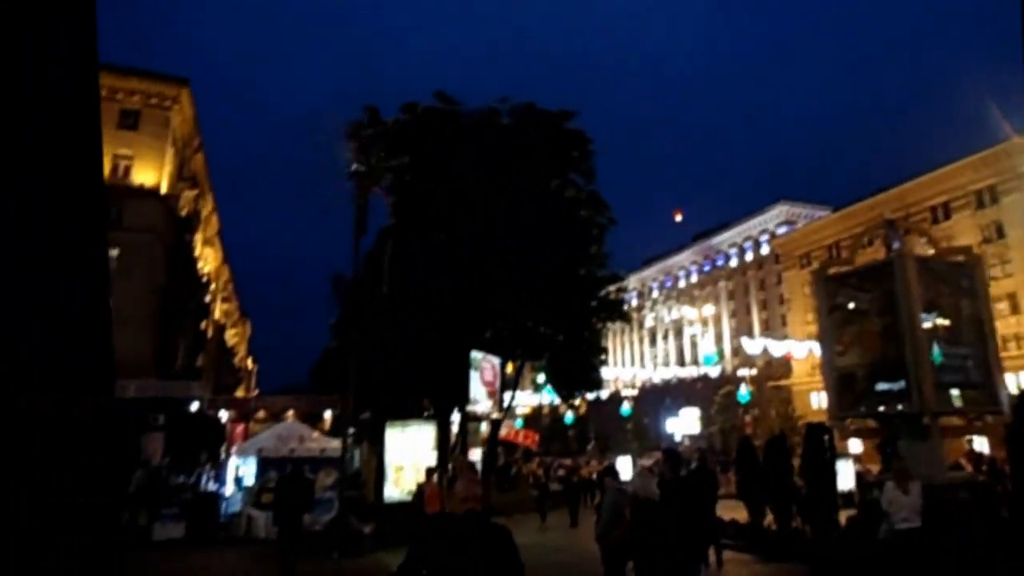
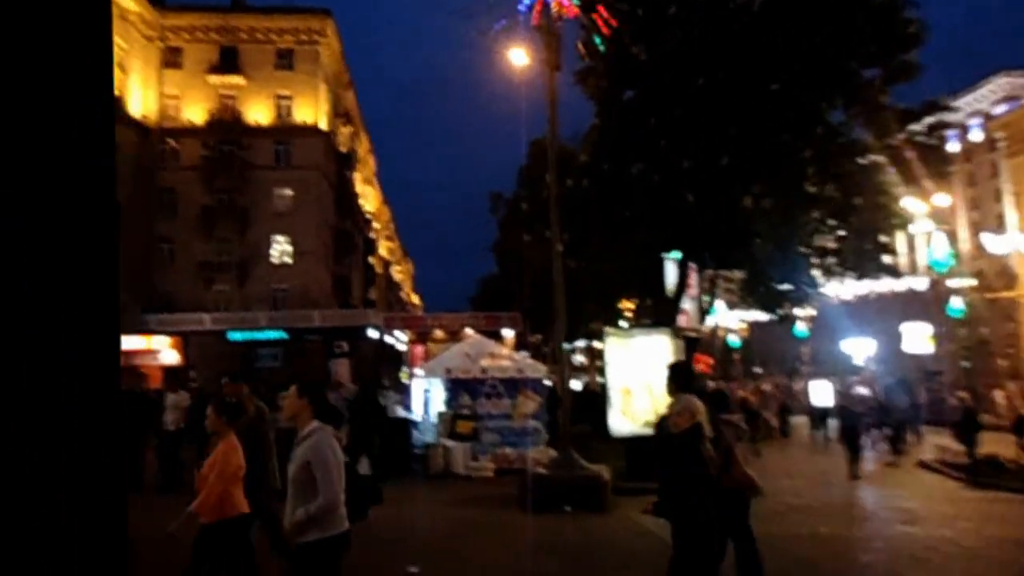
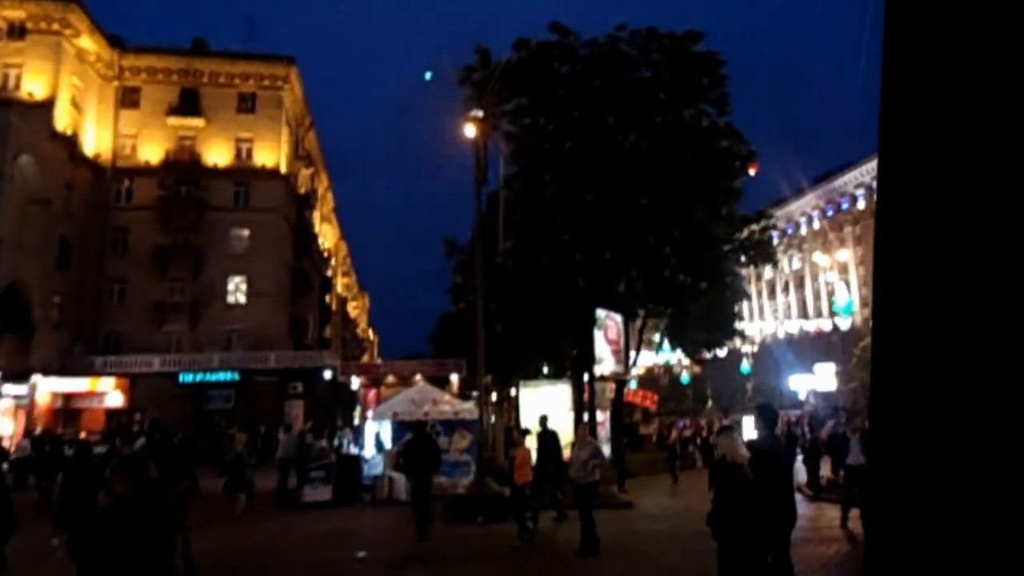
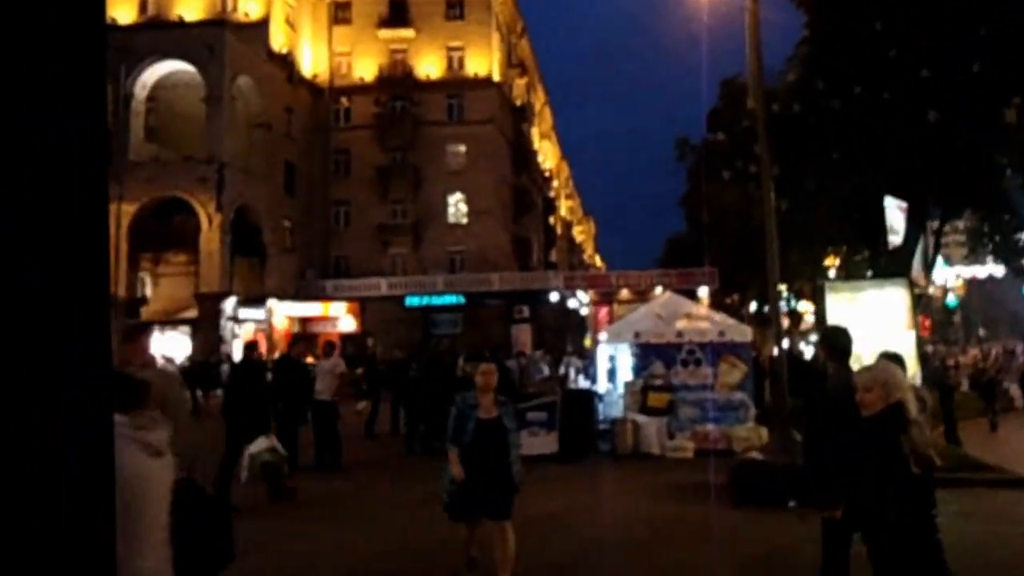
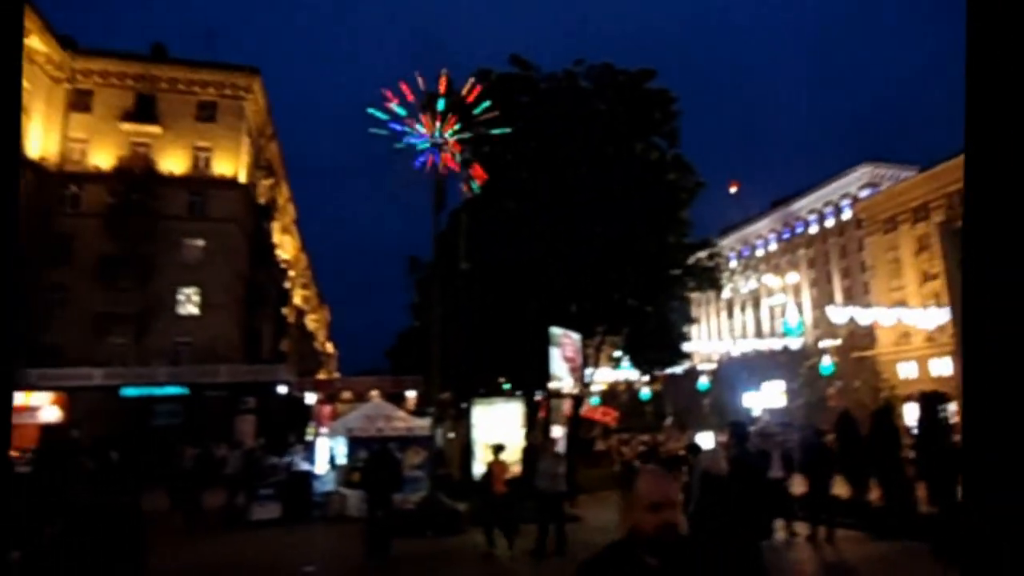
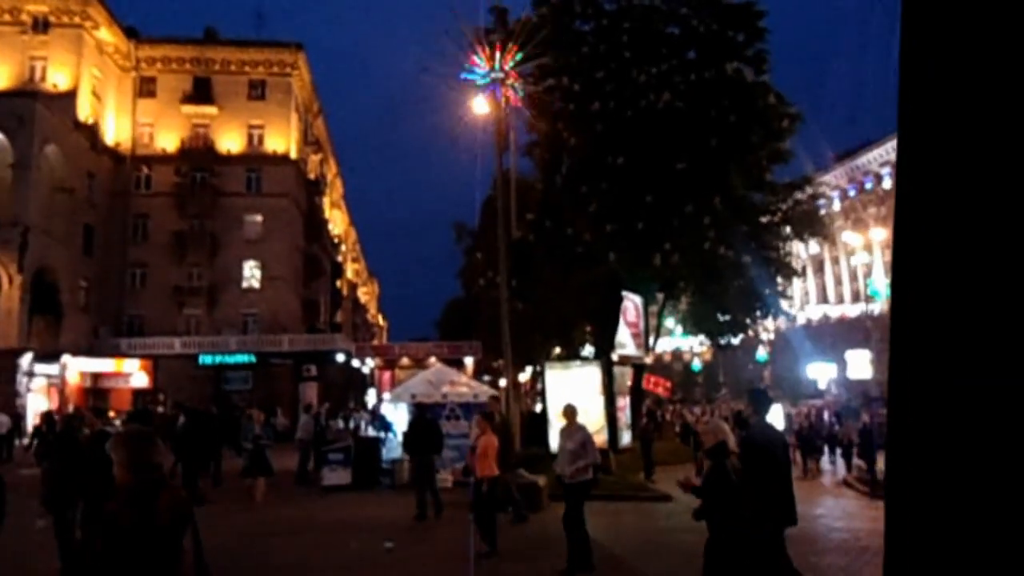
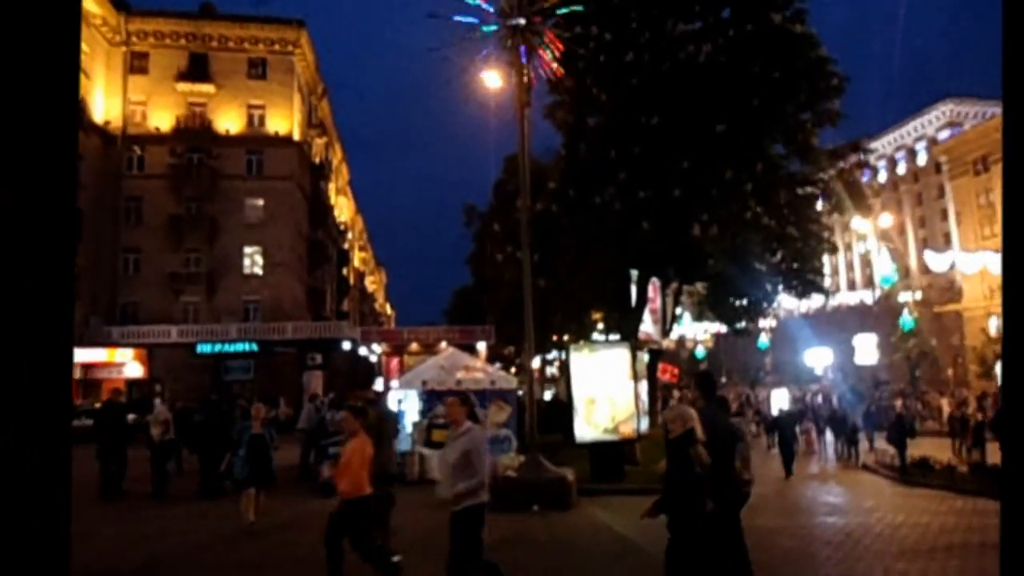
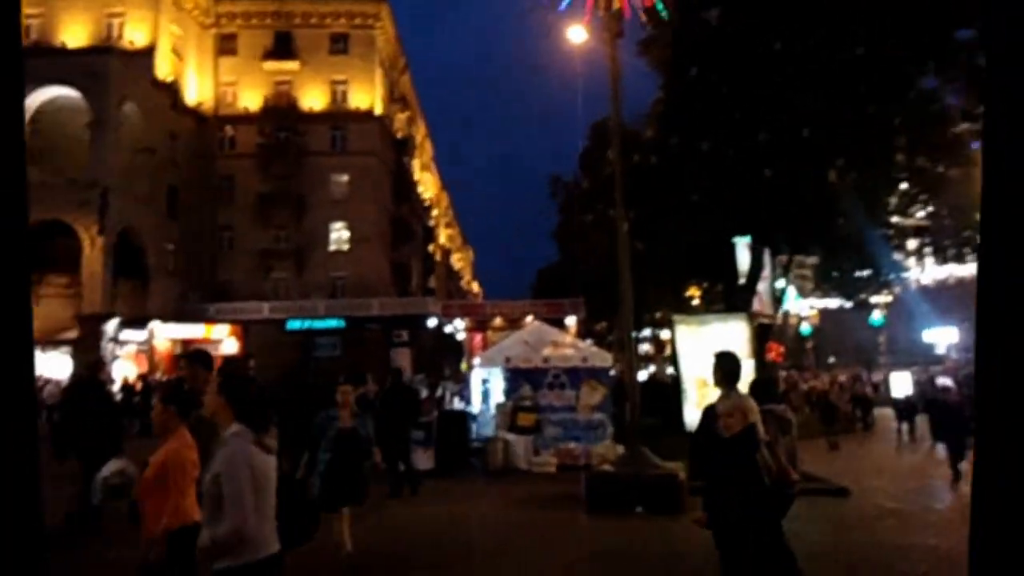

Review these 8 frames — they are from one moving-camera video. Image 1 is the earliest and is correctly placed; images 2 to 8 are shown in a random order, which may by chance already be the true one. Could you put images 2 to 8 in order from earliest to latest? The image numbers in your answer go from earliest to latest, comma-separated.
5, 3, 6, 7, 2, 8, 4
